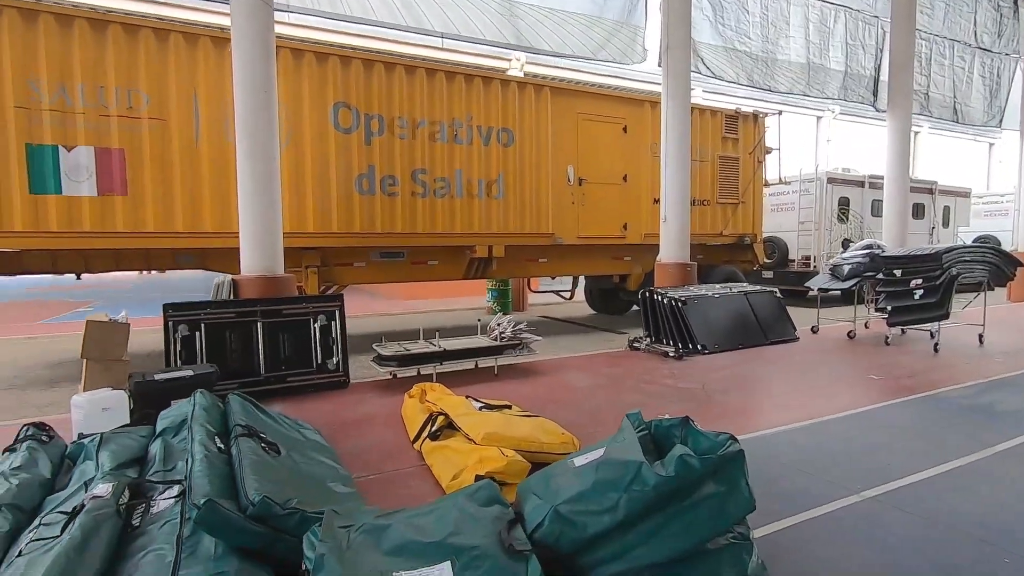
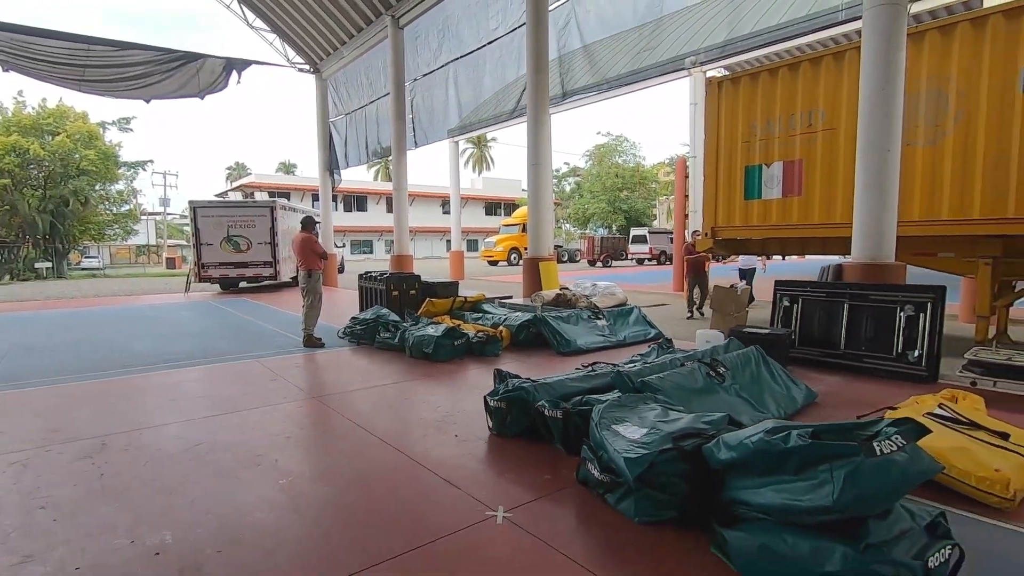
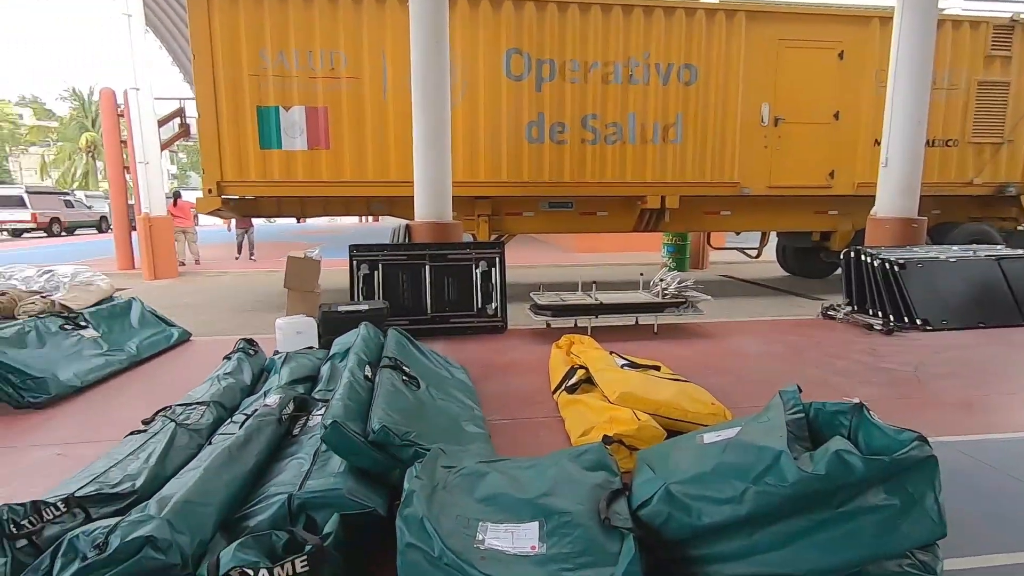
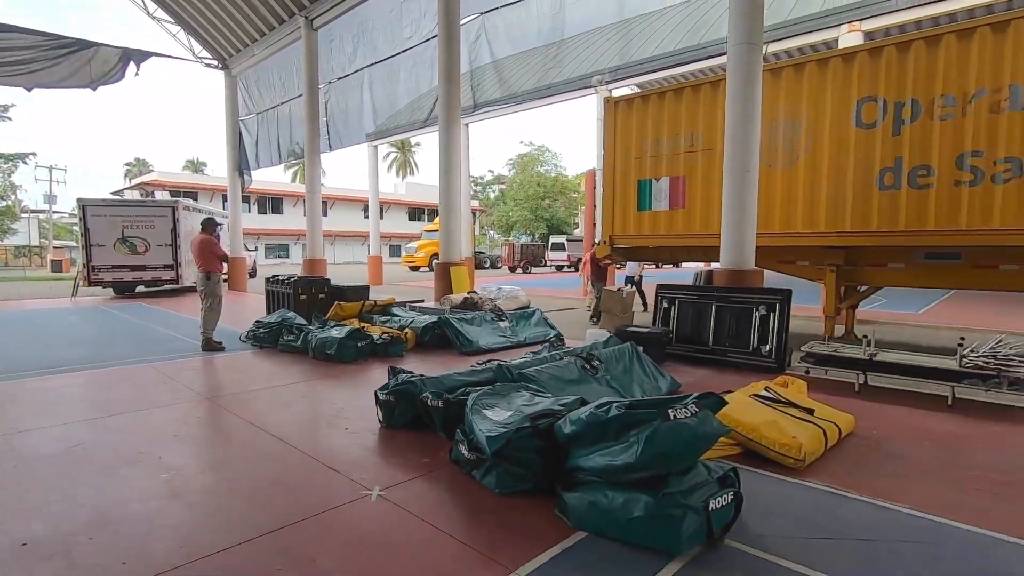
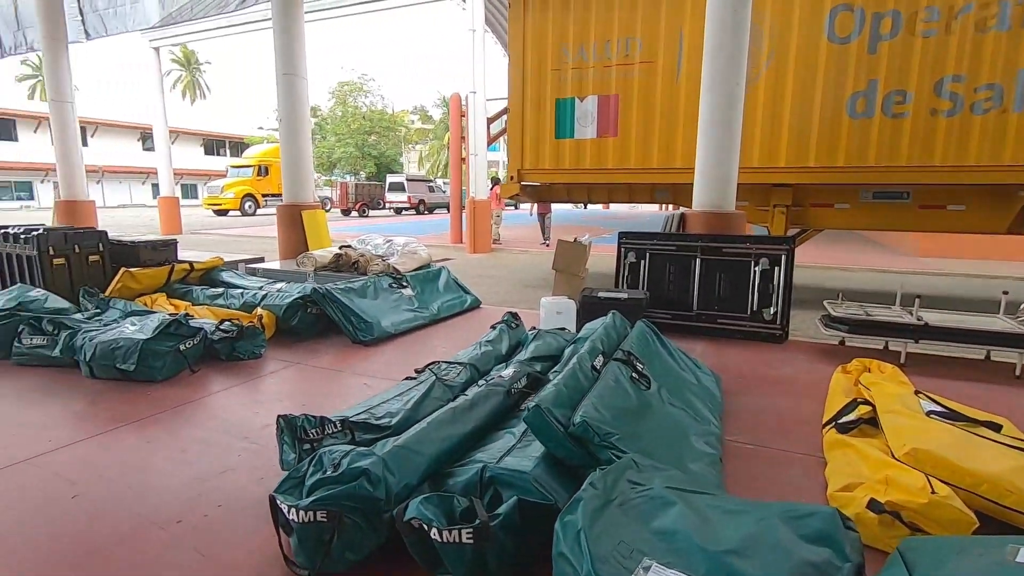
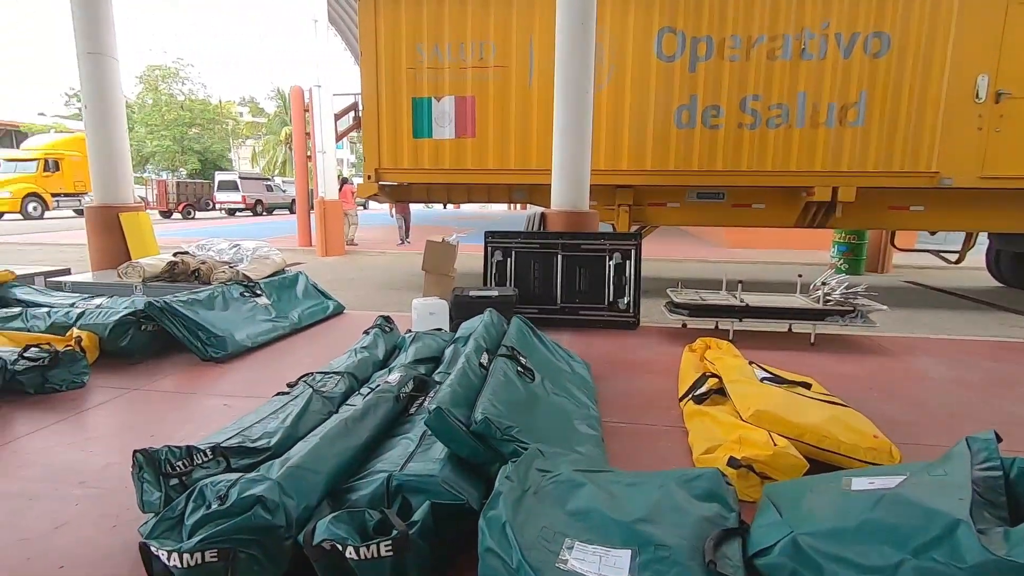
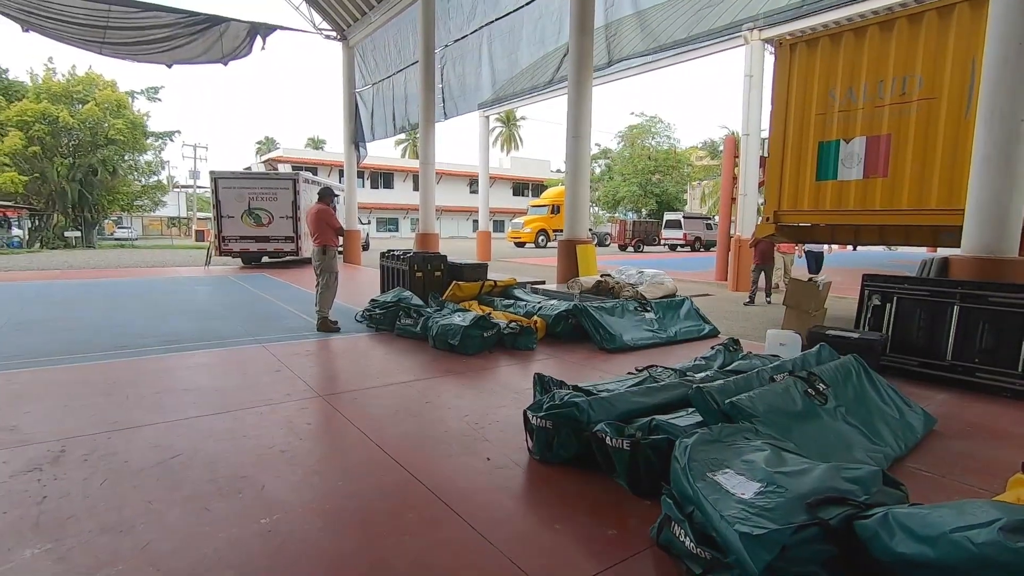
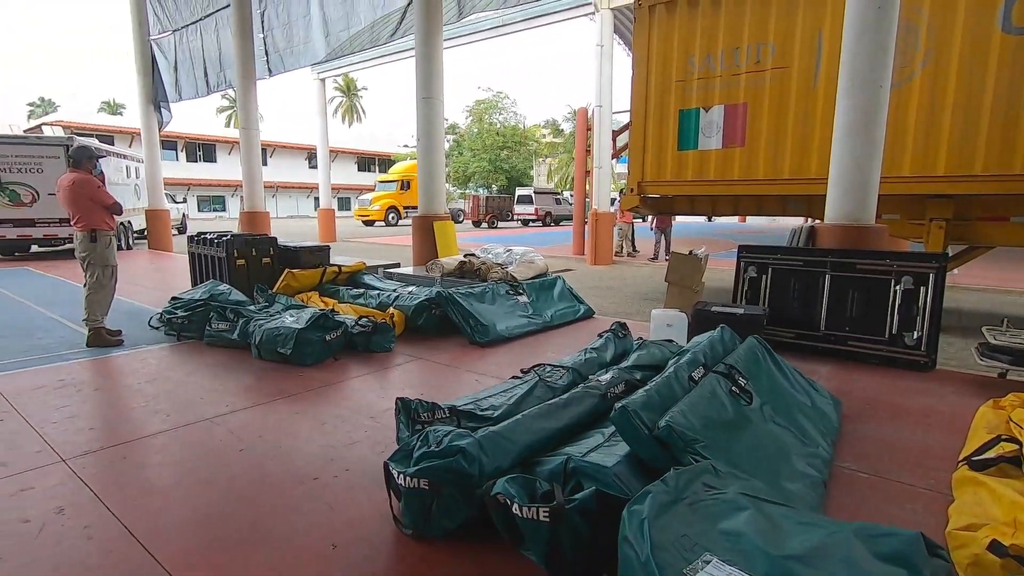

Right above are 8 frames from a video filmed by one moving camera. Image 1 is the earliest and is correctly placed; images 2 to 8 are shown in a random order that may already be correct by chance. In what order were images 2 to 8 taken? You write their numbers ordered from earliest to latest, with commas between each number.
3, 6, 5, 8, 7, 2, 4
